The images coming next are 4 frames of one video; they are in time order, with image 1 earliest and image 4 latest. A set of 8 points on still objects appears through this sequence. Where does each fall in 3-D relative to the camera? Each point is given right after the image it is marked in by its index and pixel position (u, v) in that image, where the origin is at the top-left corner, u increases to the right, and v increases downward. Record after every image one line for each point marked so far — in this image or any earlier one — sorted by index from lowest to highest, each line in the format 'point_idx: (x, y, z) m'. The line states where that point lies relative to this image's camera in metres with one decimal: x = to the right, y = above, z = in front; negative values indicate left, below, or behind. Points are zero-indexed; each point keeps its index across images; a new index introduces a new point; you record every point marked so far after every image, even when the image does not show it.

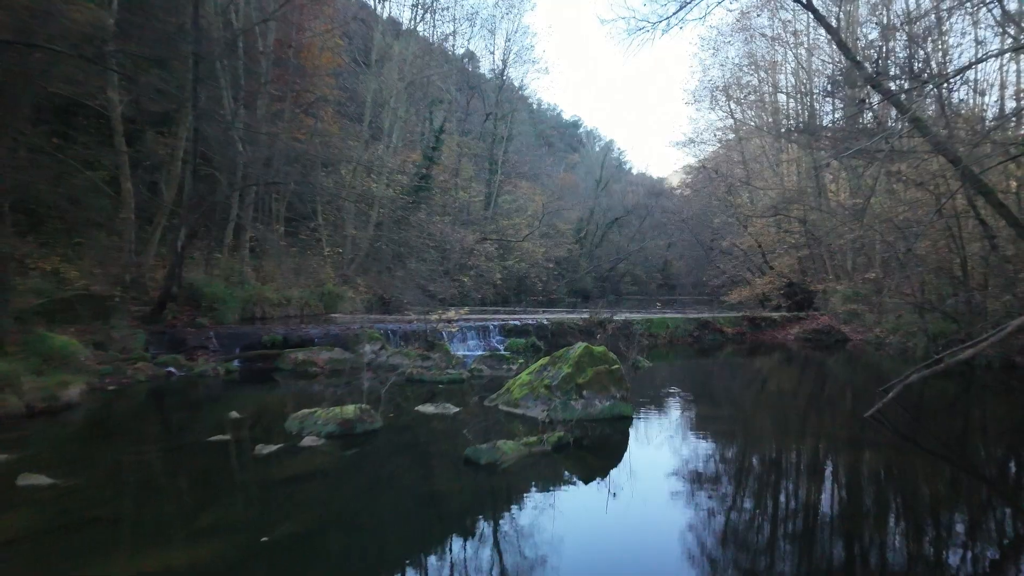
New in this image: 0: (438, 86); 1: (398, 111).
0: (-2.0, +5.5, +19.5) m
1: (-2.7, +4.2, +17.1) m
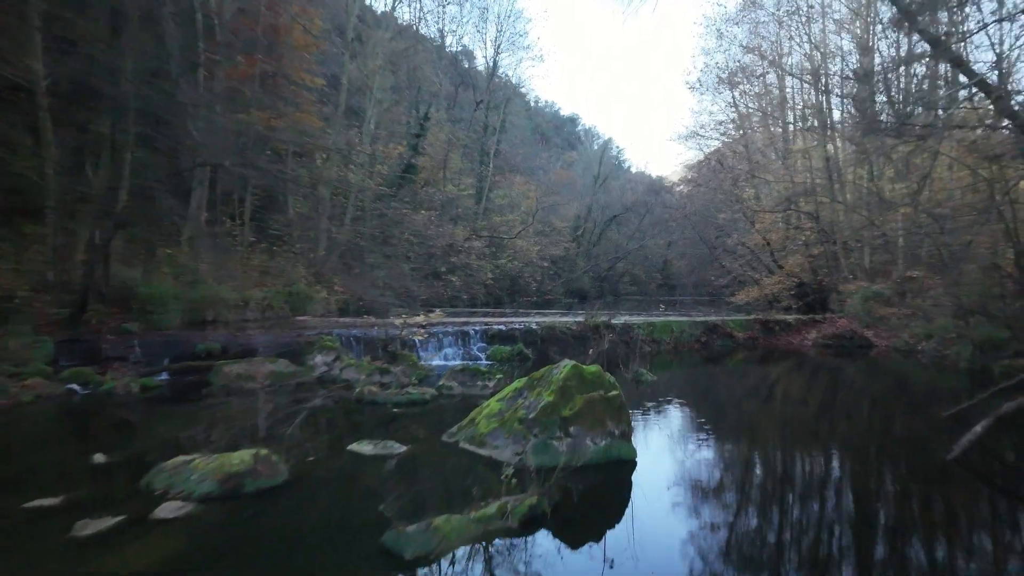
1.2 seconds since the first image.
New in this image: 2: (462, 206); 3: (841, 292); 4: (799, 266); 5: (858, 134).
0: (-2.2, +5.5, +18.3) m
1: (-2.9, +4.2, +15.9) m
2: (-1.3, +2.1, +18.8) m
3: (+7.4, -0.1, +16.1) m
4: (+6.8, +0.5, +17.1) m
5: (+3.8, +1.6, +7.7) m
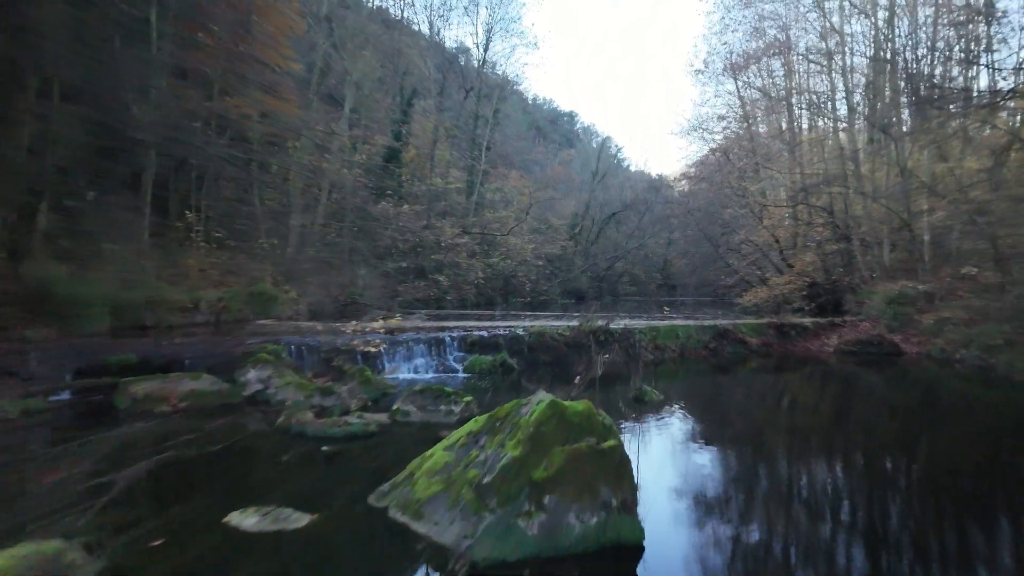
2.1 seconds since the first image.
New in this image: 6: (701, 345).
0: (-2.4, +5.5, +17.2) m
1: (-3.1, +4.2, +14.8) m
2: (-1.5, +2.1, +17.7) m
3: (+7.2, -0.1, +15.0) m
4: (+6.6, +0.5, +16.0) m
5: (+3.6, +1.6, +6.5) m
6: (+4.9, -1.5, +19.0) m
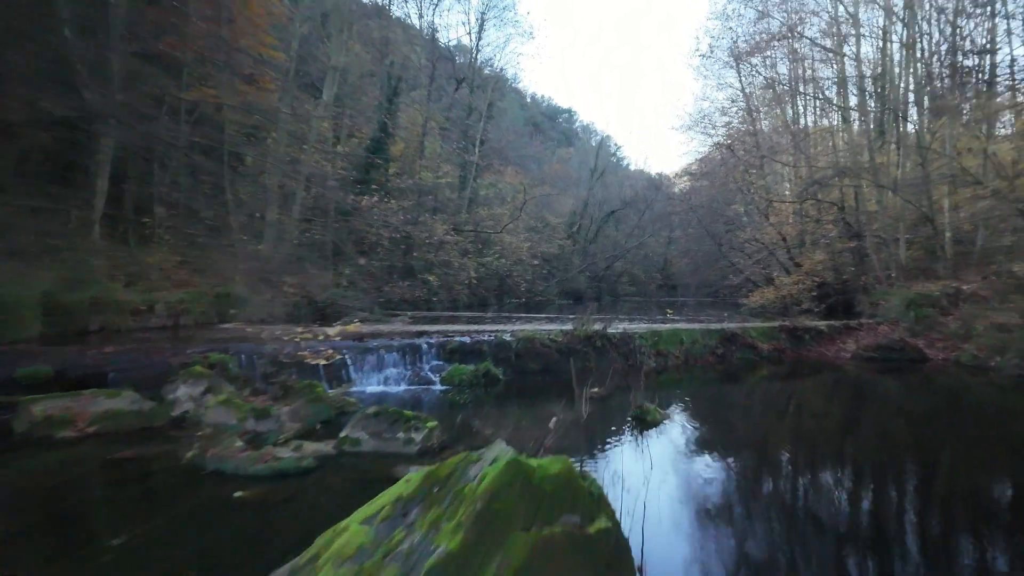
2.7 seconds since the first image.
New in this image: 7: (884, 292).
0: (-2.5, +5.5, +16.4) m
1: (-3.2, +4.2, +14.0) m
2: (-1.7, +2.1, +16.8) m
3: (+7.0, -0.1, +14.2) m
4: (+6.5, +0.5, +15.2) m
5: (+3.4, +1.6, +5.7) m
6: (+4.7, -1.5, +18.2) m
7: (+6.6, -0.1, +12.8) m
